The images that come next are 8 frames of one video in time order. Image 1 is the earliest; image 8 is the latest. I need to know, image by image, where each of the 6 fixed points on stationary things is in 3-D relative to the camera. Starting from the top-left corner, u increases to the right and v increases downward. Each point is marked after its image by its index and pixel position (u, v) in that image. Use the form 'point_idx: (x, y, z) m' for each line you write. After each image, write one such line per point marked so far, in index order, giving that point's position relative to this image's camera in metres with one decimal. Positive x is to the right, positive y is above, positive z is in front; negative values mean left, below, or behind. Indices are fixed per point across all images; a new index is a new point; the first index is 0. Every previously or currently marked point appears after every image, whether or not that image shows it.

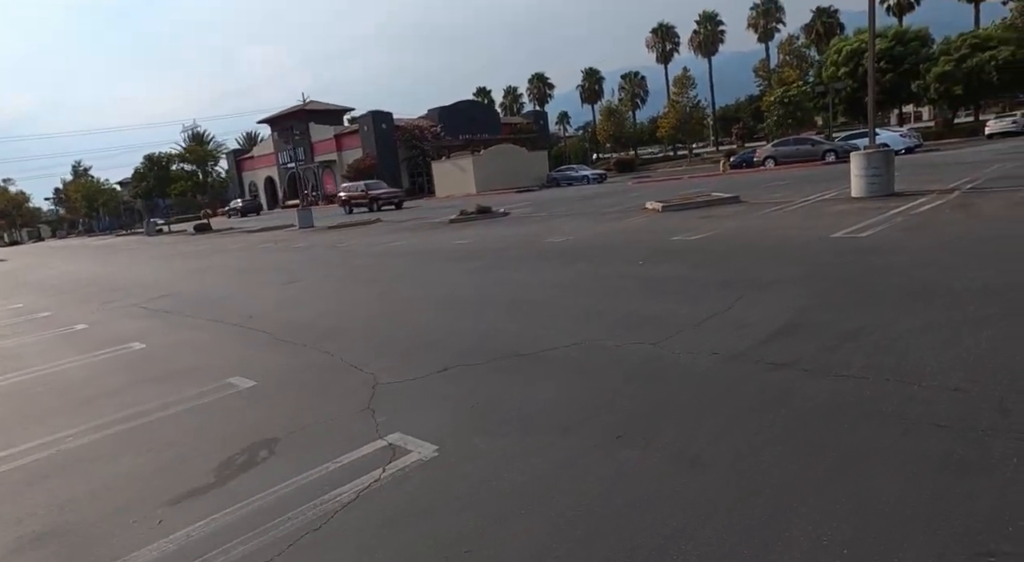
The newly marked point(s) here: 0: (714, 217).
0: (+4.5, +1.5, +16.6) m
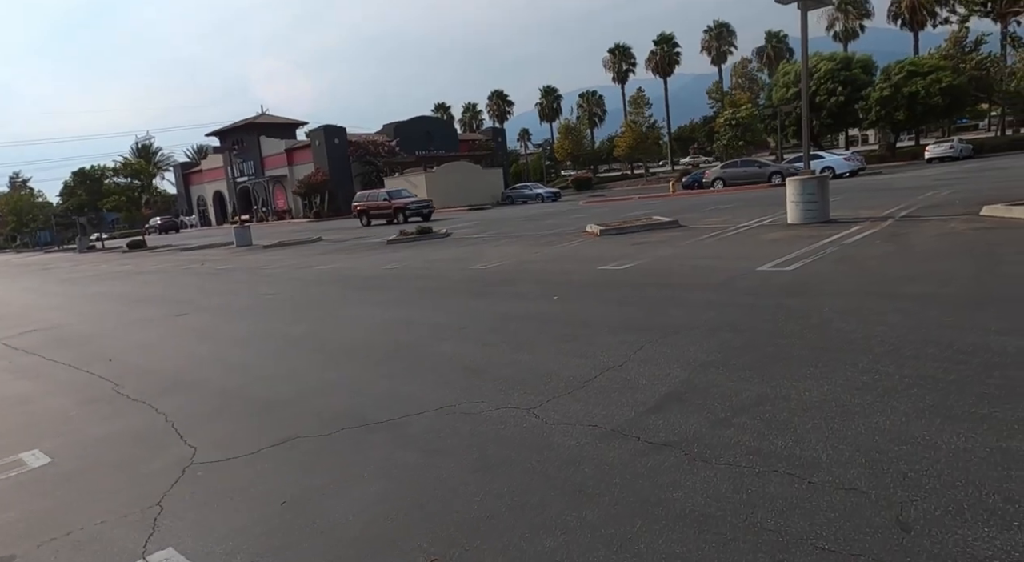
0: (+3.0, +0.8, +16.2) m
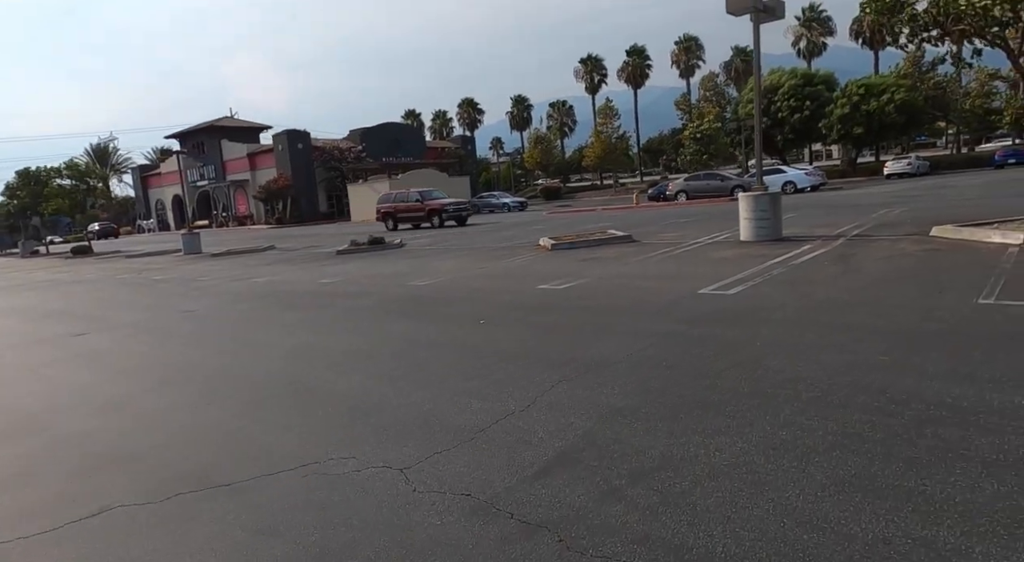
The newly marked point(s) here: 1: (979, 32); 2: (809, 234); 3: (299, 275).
0: (+1.8, +0.5, +15.7) m
1: (+7.6, +4.1, +12.0) m
2: (+7.5, +1.2, +18.5) m
3: (-5.1, +0.1, +17.5) m
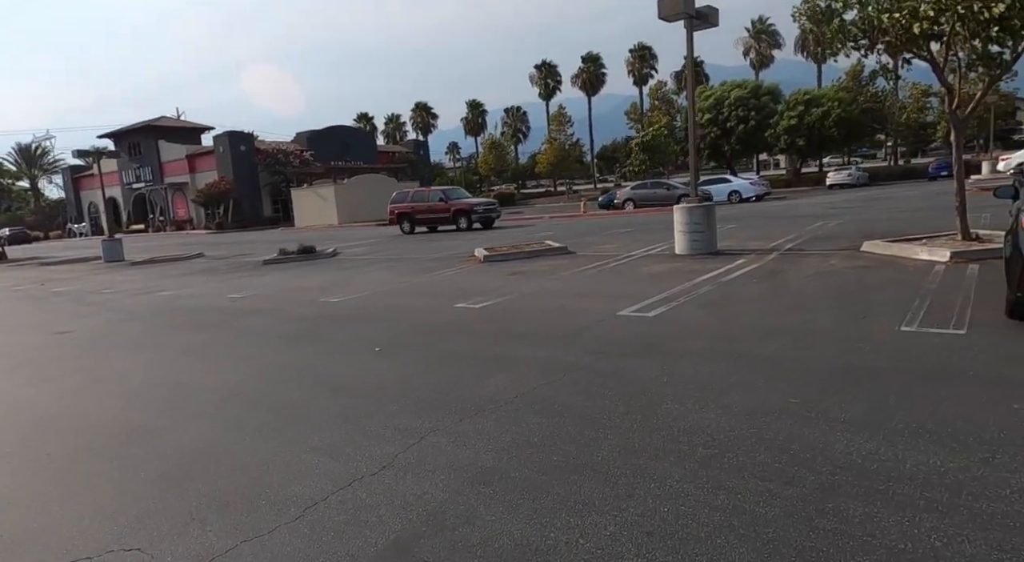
0: (+0.3, +0.2, +15.1) m
1: (+6.3, +3.8, +11.8) m
2: (+5.8, +0.9, +18.3) m
3: (-6.7, -0.2, +16.4) m
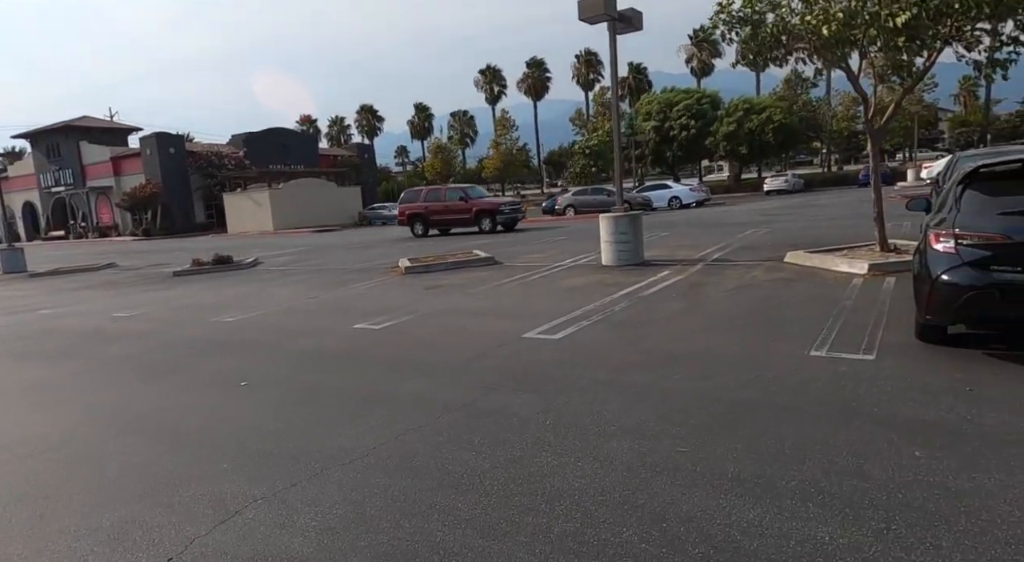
0: (-1.4, -0.1, +14.4) m
1: (+4.8, +3.6, +11.5) m
2: (+3.9, +0.6, +18.0) m
3: (-8.4, -0.5, +15.2) m
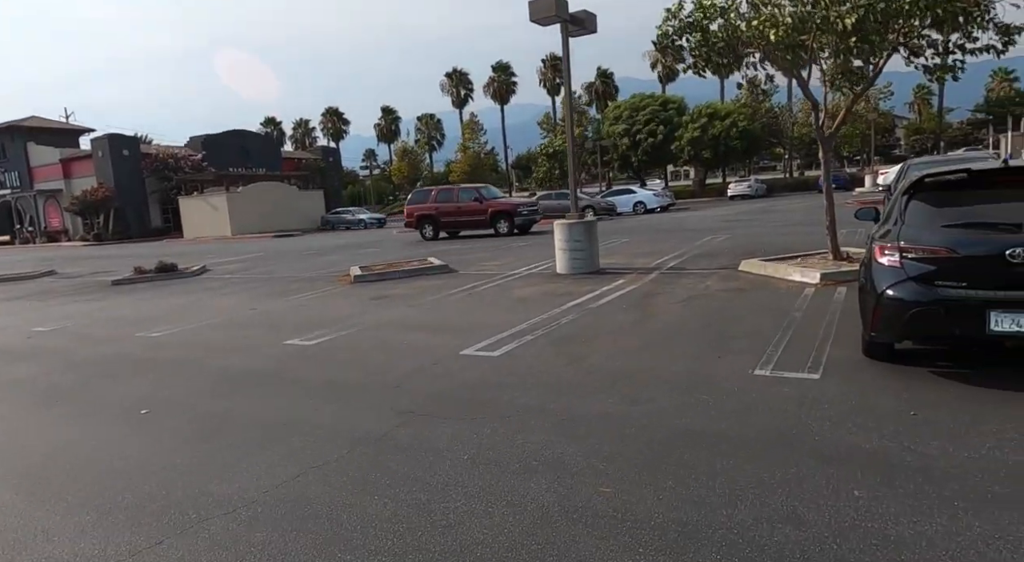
0: (-2.3, -0.3, +13.9) m
1: (+4.0, +3.4, +11.3) m
2: (+2.8, +0.4, +17.8) m
3: (-9.4, -0.7, +14.4) m
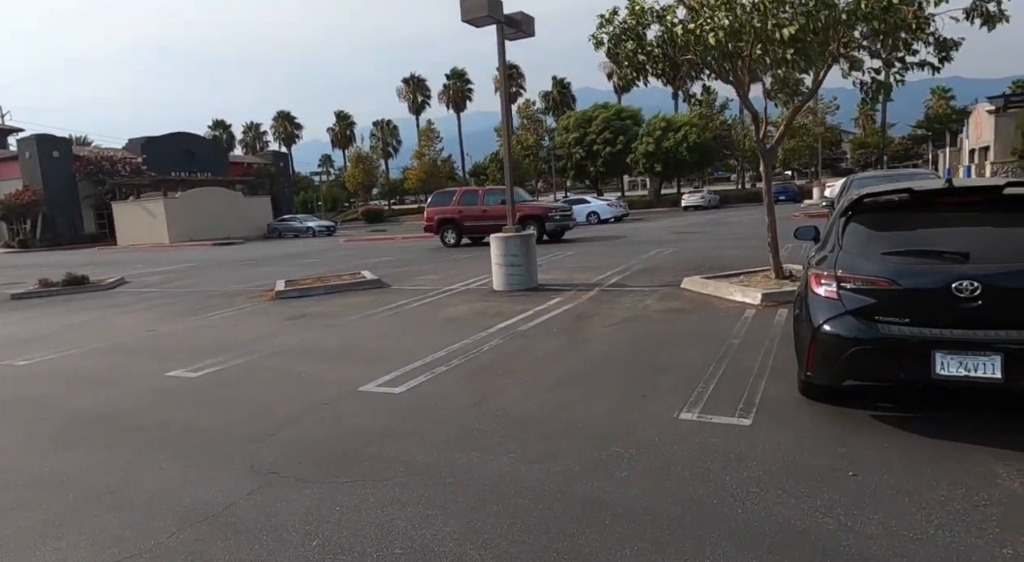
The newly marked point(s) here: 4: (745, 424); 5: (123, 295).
0: (-3.6, -0.6, +12.9) m
1: (+2.9, +3.1, +10.7) m
2: (+1.3, 0.0, +17.0) m
3: (-10.7, -1.0, +12.9) m
4: (+1.9, -1.1, +5.8) m
5: (-9.8, -0.3, +18.5) m
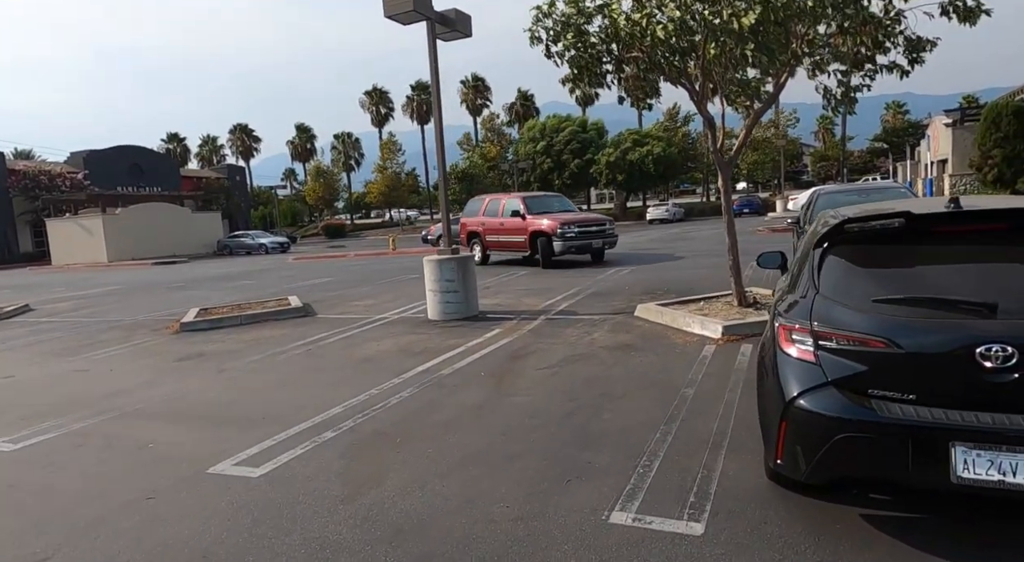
0: (-4.7, -1.1, +11.1) m
1: (+1.8, +2.7, +9.3) m
2: (0.0, -0.5, +15.5) m
3: (-11.8, -1.6, +10.8) m
4: (+1.1, -1.5, +4.3) m
5: (-11.1, -1.0, +16.4) m
